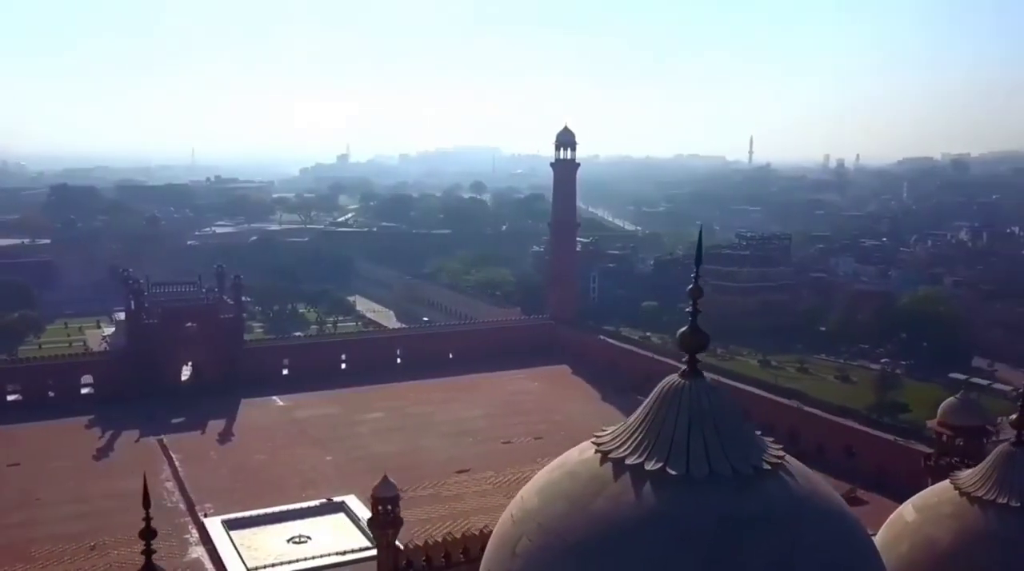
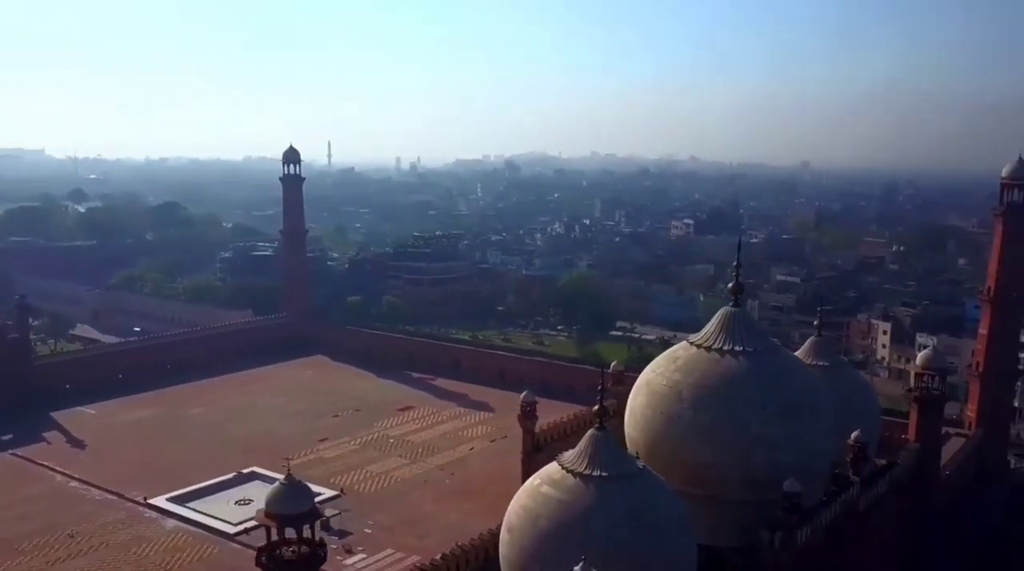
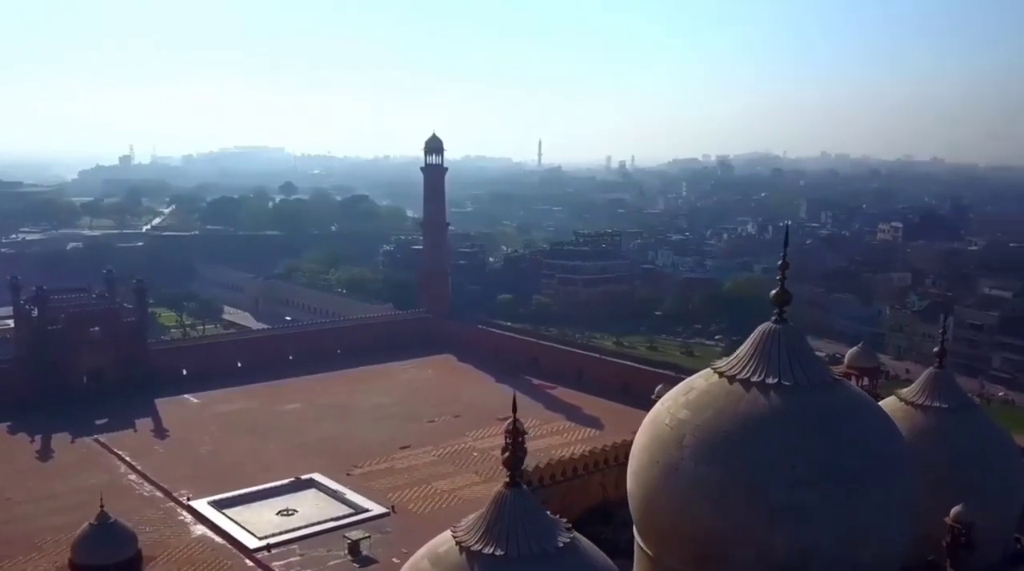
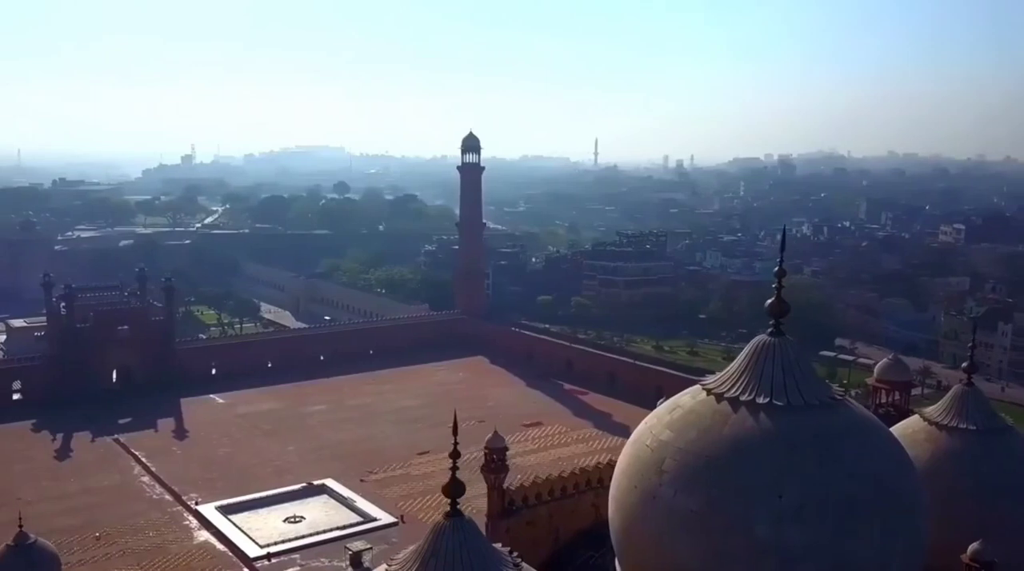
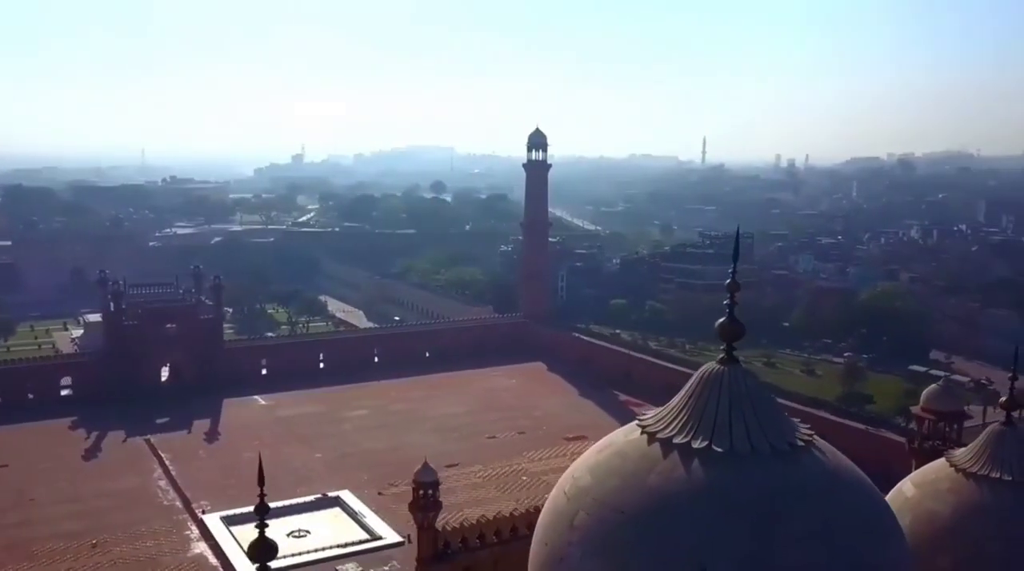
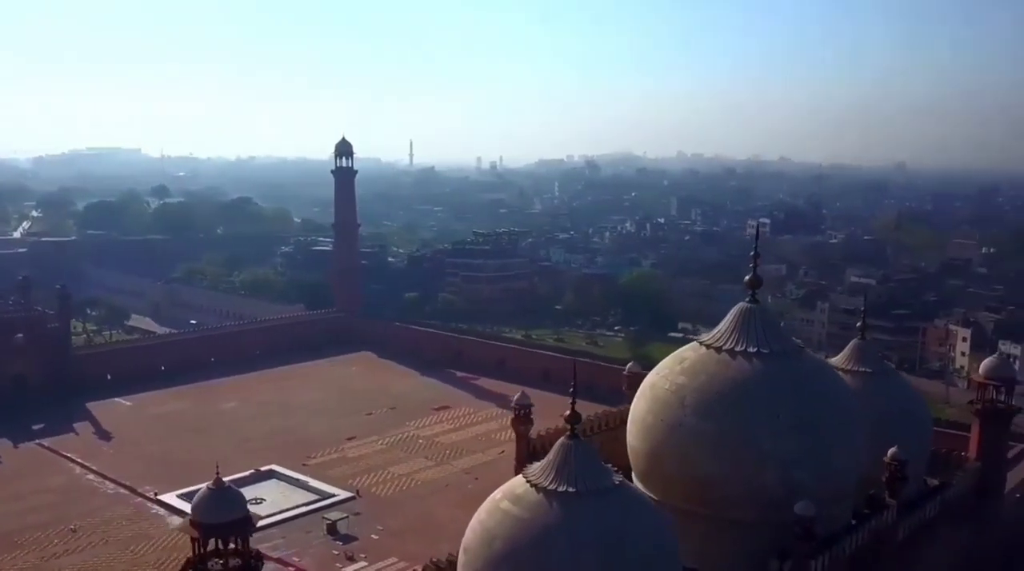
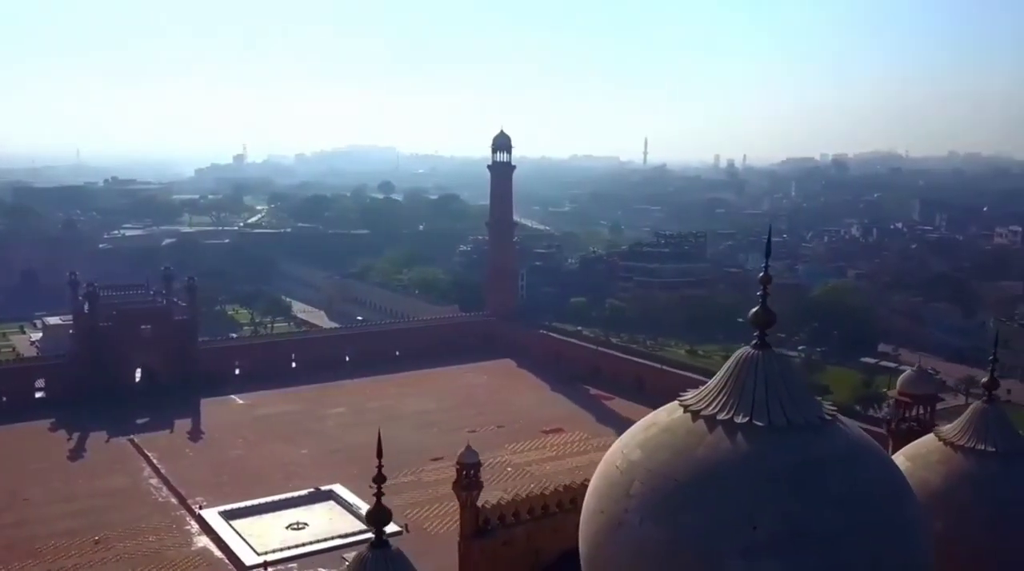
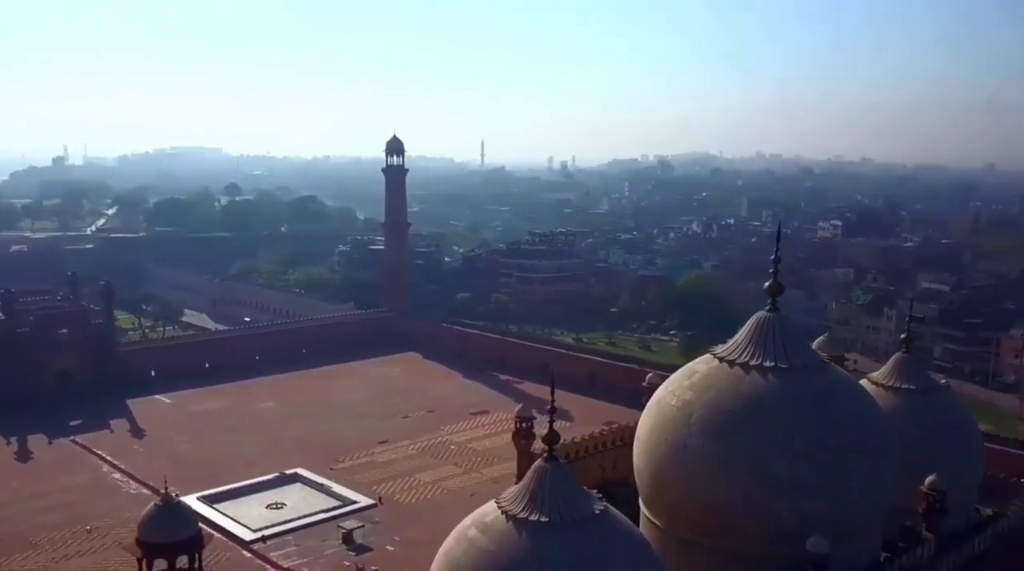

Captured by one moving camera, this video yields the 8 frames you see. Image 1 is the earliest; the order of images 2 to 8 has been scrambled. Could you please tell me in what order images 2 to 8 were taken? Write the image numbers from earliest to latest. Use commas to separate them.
5, 7, 4, 3, 8, 6, 2
